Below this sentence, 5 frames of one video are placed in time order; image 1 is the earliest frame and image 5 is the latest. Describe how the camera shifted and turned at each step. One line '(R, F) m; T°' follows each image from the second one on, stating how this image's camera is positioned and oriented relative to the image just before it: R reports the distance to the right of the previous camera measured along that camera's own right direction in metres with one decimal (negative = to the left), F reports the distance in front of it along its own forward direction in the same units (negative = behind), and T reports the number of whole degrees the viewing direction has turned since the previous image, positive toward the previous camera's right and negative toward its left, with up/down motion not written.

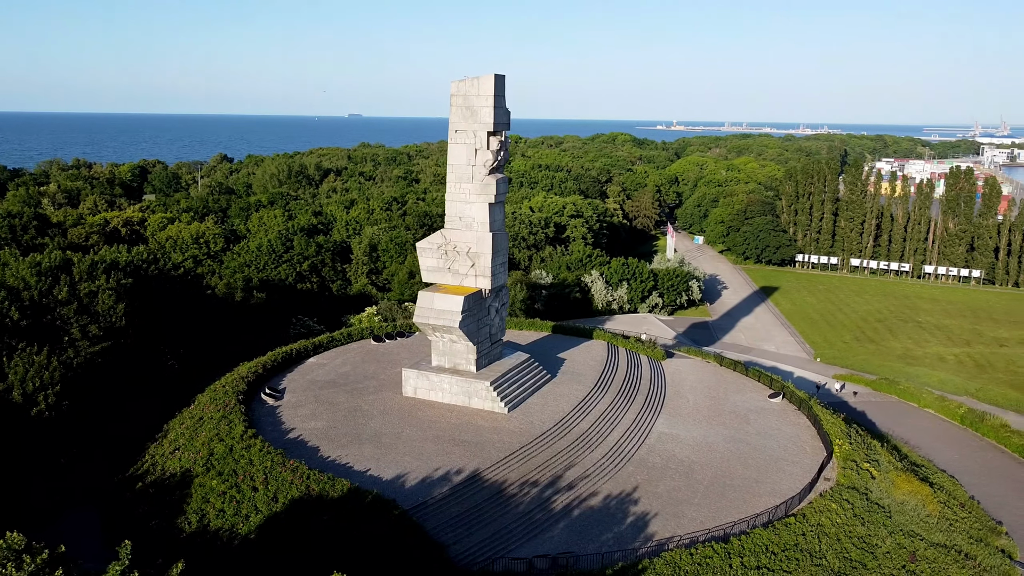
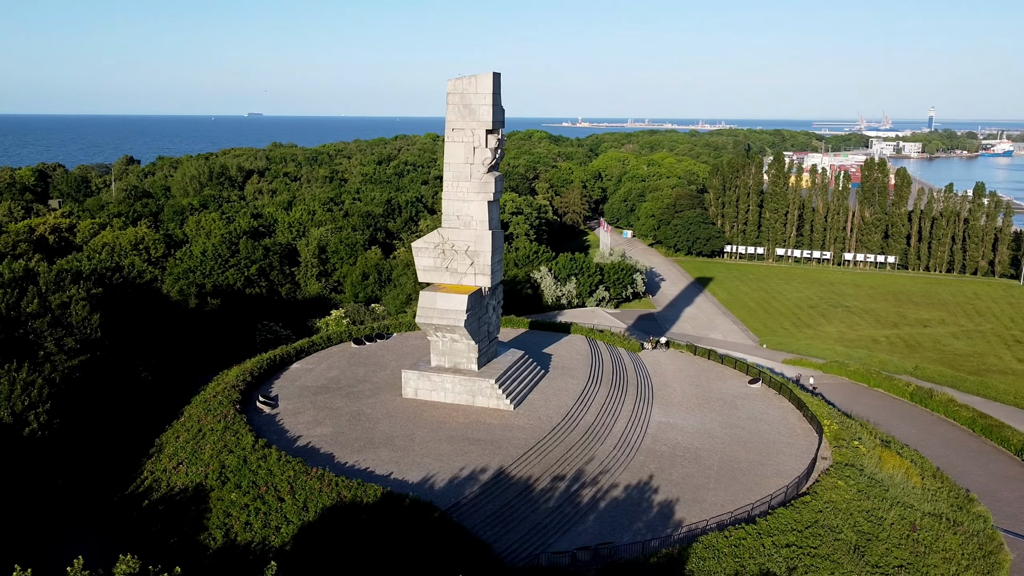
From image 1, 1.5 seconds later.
(-2.5, +0.1) m; +6°
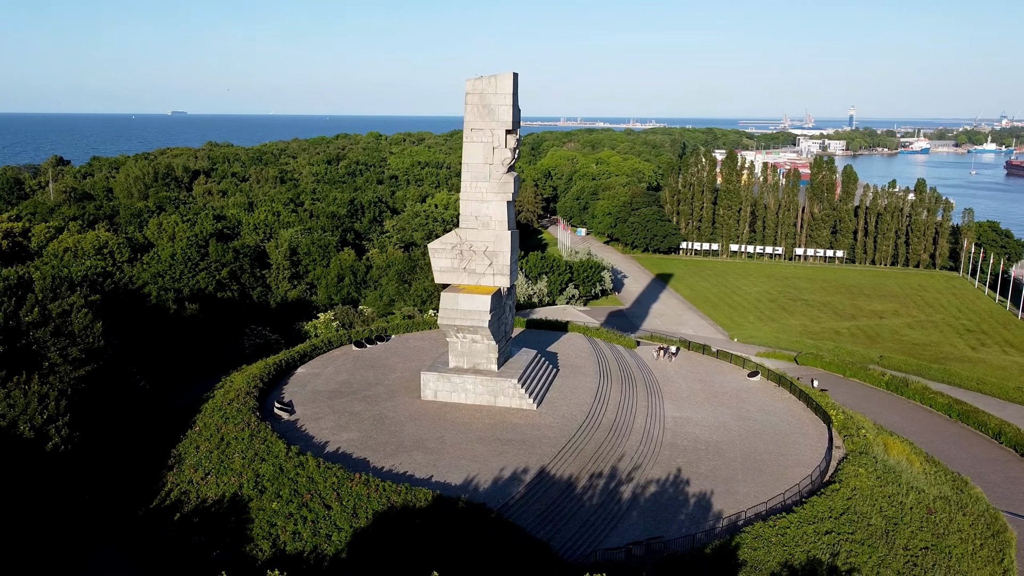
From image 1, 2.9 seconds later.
(-2.4, 0.0) m; +5°
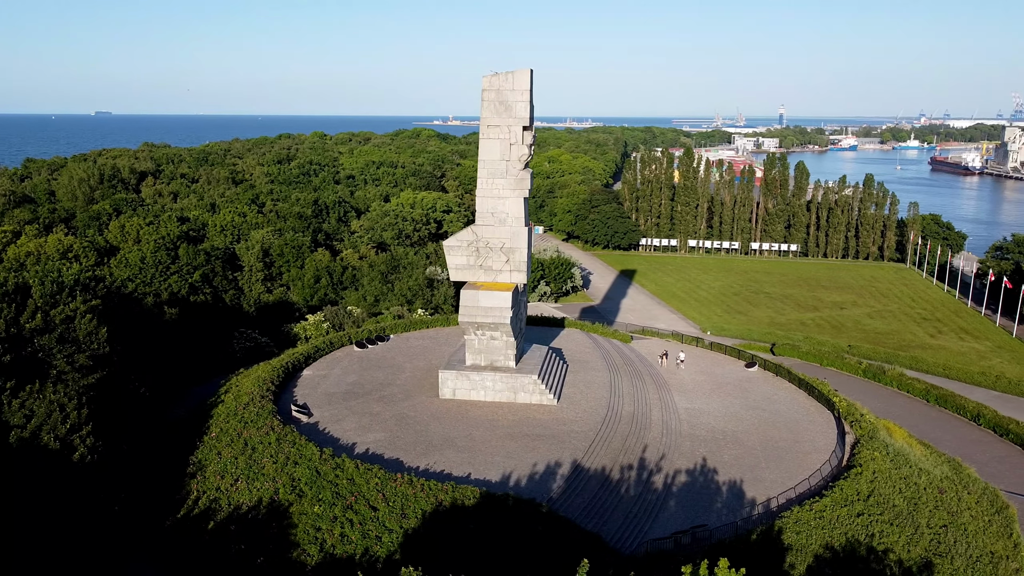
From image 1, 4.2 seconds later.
(-2.2, +0.1) m; +4°
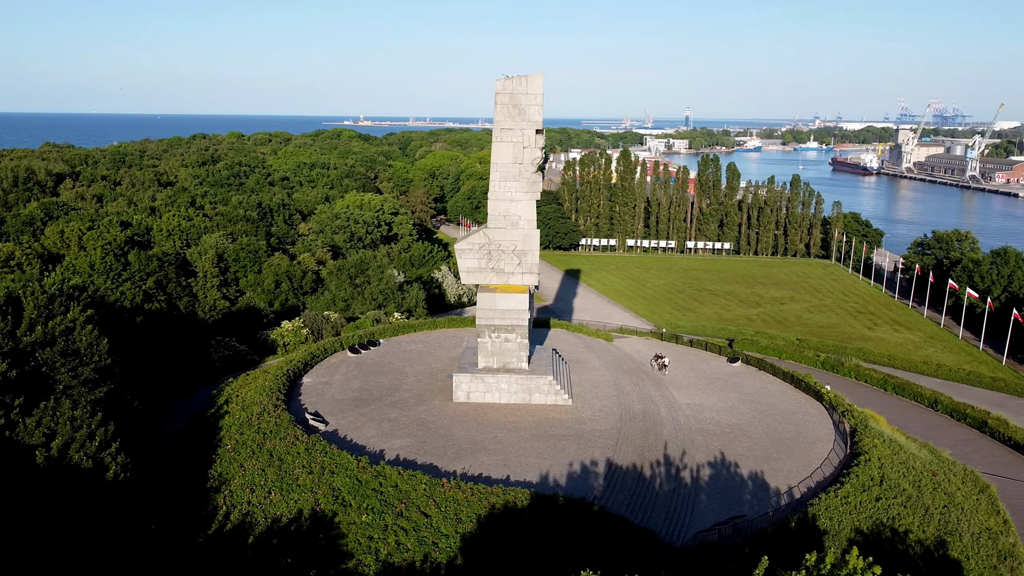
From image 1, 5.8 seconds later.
(-2.8, 0.0) m; +6°
